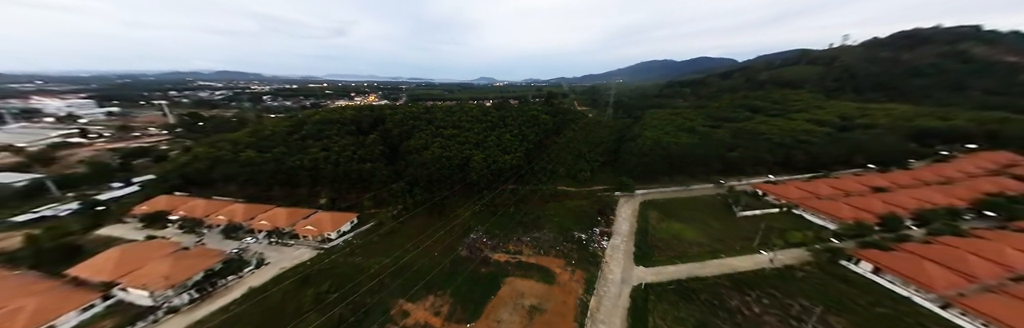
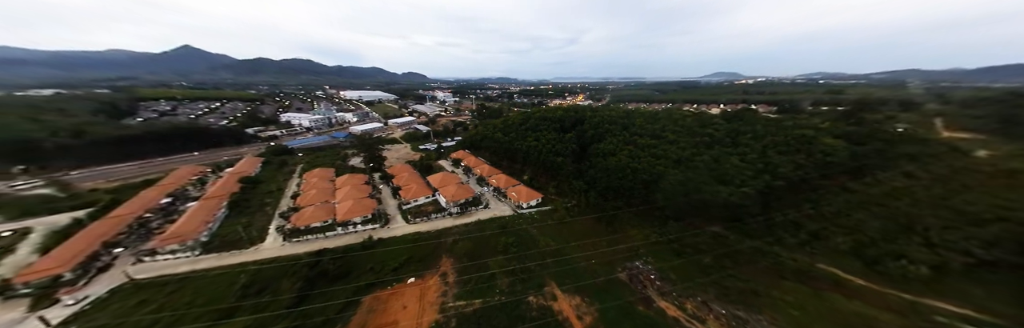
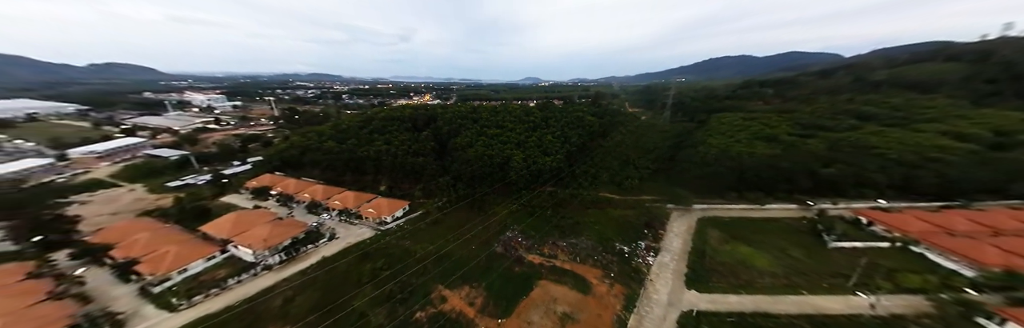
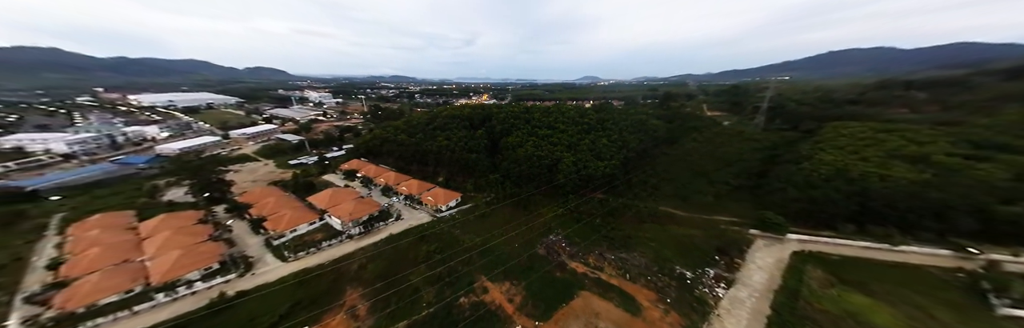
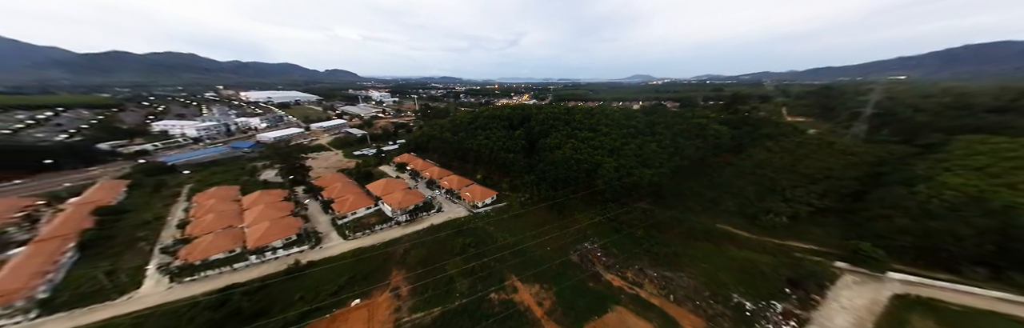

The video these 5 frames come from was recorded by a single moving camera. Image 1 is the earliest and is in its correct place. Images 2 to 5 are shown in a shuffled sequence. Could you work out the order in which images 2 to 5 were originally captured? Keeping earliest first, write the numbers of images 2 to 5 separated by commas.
3, 4, 5, 2
